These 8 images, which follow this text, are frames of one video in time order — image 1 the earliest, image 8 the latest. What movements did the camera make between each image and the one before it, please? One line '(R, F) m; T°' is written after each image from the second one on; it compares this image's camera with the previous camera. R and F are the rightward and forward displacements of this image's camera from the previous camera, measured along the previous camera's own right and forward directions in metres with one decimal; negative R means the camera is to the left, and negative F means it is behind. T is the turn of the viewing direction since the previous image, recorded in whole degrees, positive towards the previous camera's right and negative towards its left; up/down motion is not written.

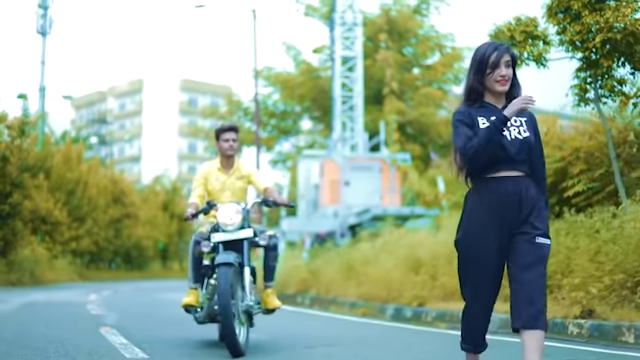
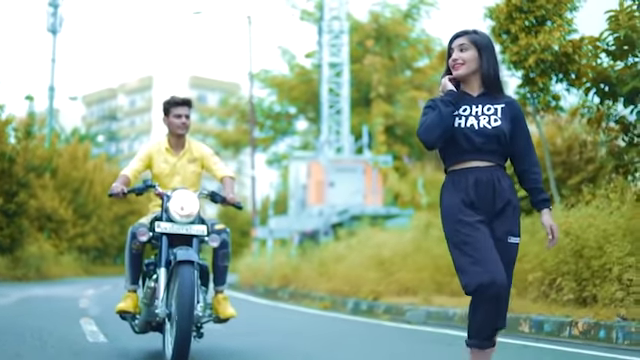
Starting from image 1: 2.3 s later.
(+0.5, -1.0) m; -1°
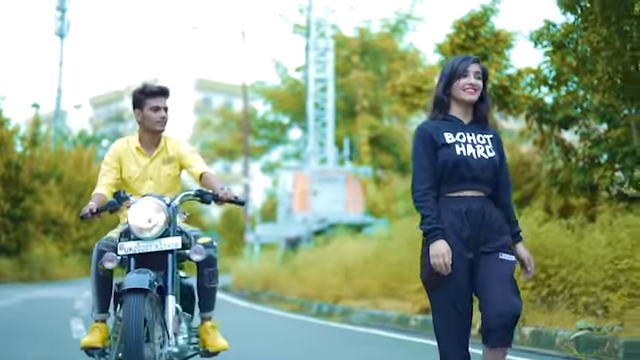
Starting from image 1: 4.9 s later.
(+0.5, -1.3) m; 0°
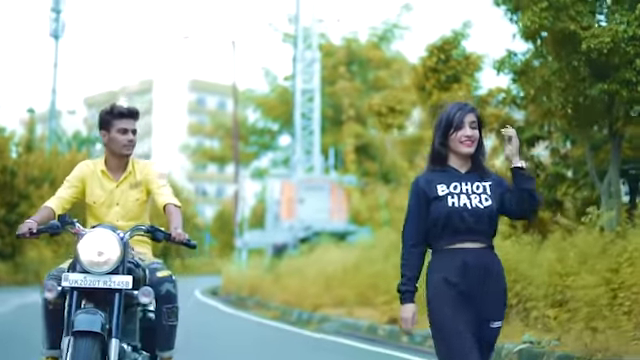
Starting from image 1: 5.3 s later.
(+0.2, -0.6) m; 0°
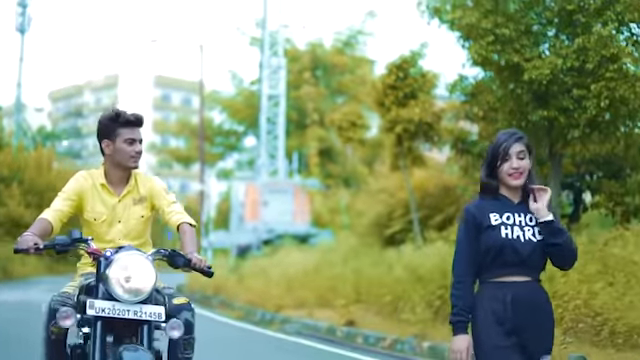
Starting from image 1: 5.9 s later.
(0.0, -0.7) m; +2°
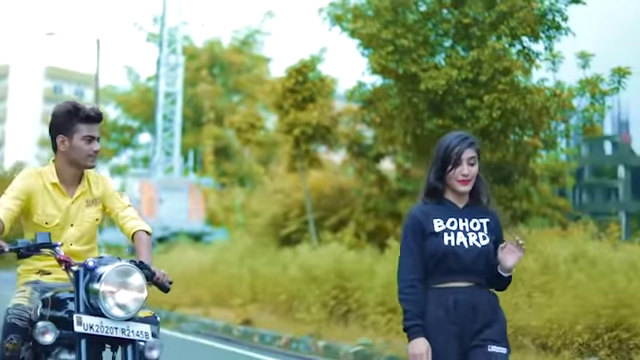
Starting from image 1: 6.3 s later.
(-0.1, -0.2) m; +6°
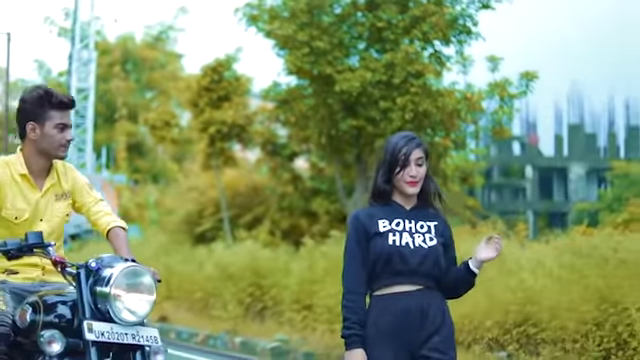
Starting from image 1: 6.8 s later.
(0.0, -0.2) m; +5°
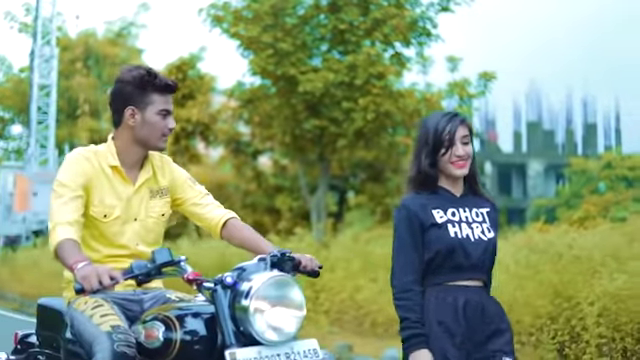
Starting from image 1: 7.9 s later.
(0.0, -0.2) m; +2°
